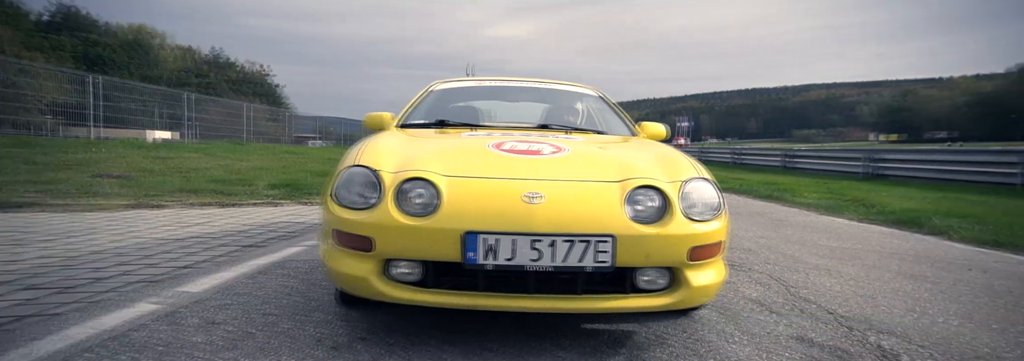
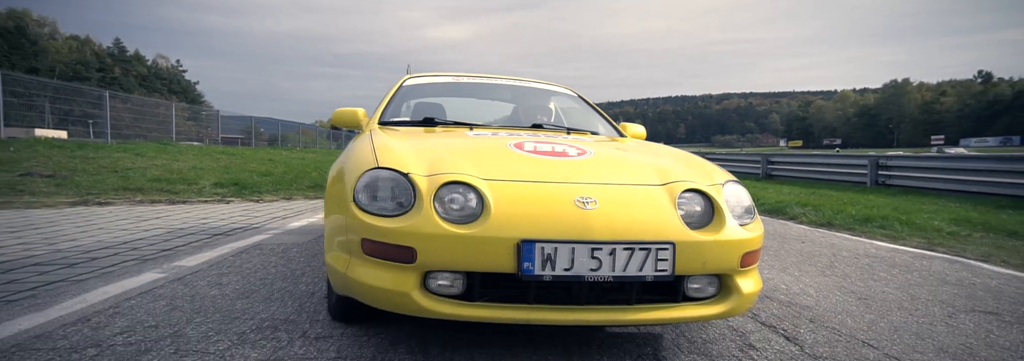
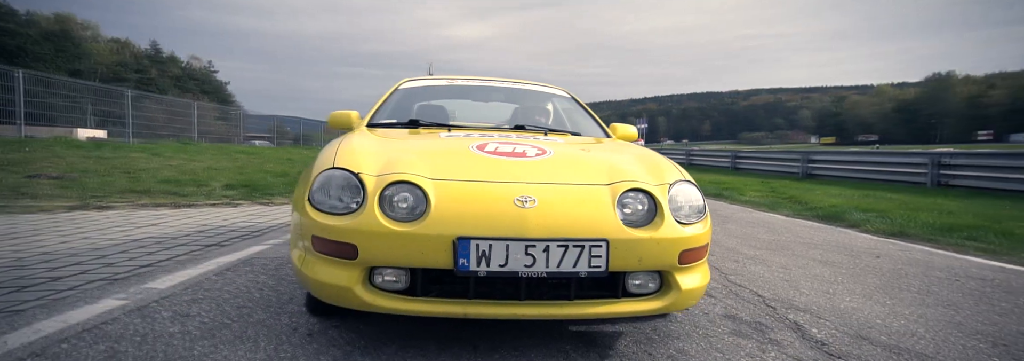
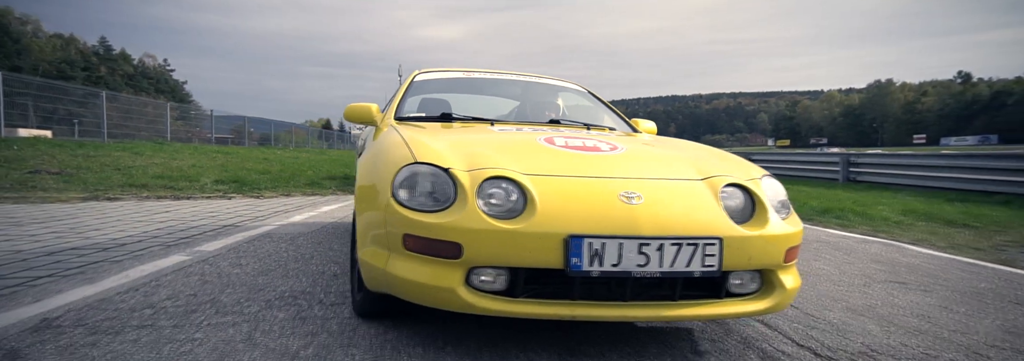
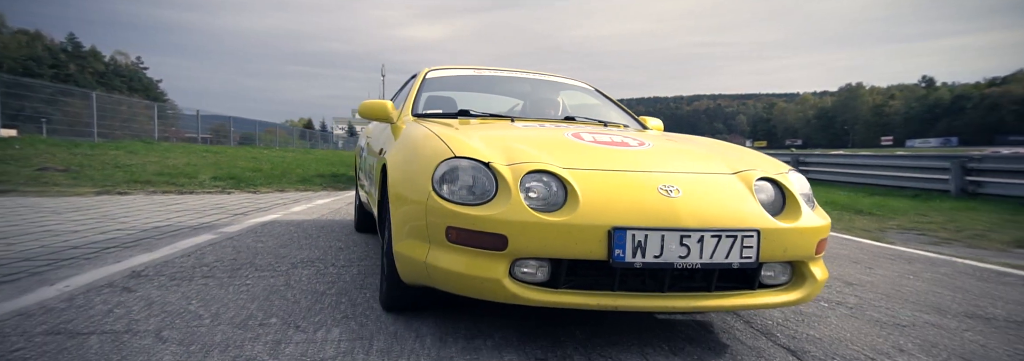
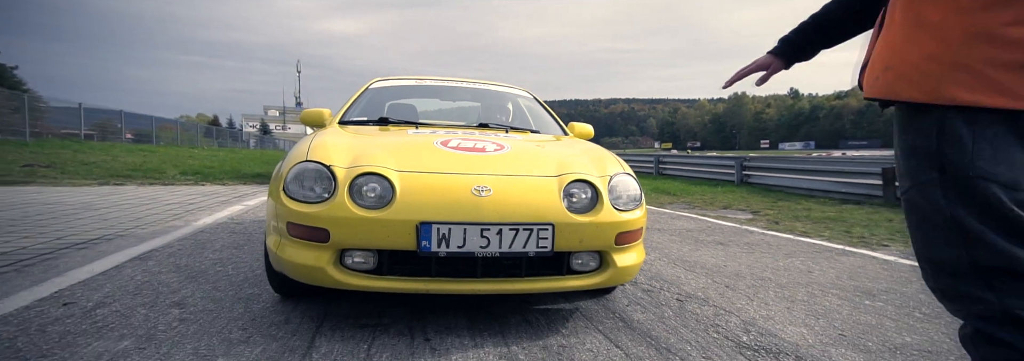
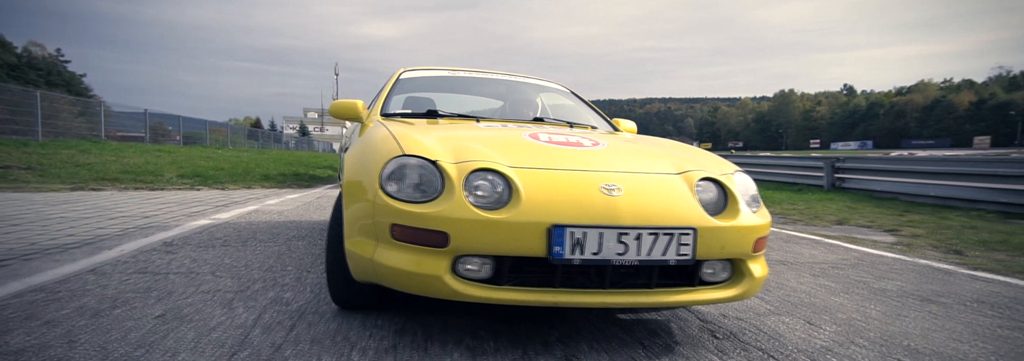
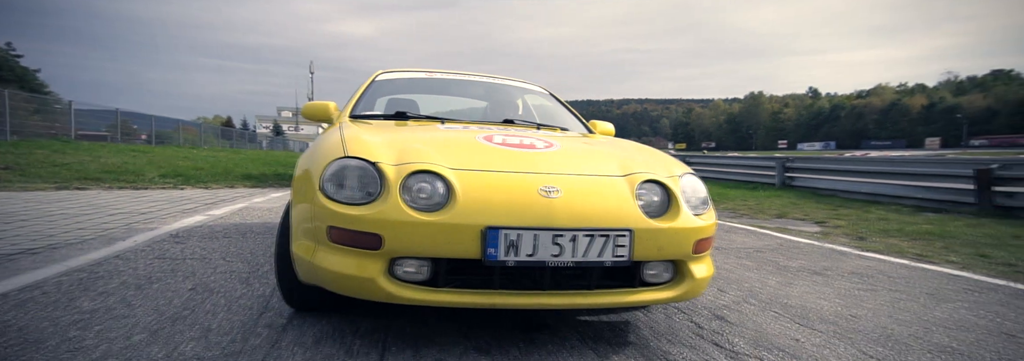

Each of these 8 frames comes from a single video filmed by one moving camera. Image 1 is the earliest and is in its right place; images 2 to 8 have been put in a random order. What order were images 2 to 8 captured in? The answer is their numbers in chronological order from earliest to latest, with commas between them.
3, 2, 4, 5, 7, 8, 6
